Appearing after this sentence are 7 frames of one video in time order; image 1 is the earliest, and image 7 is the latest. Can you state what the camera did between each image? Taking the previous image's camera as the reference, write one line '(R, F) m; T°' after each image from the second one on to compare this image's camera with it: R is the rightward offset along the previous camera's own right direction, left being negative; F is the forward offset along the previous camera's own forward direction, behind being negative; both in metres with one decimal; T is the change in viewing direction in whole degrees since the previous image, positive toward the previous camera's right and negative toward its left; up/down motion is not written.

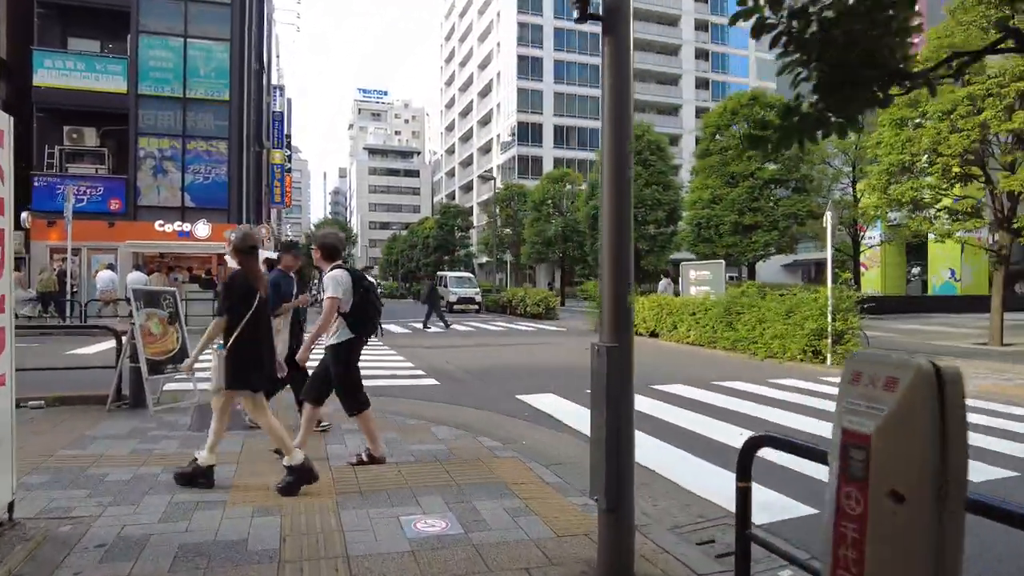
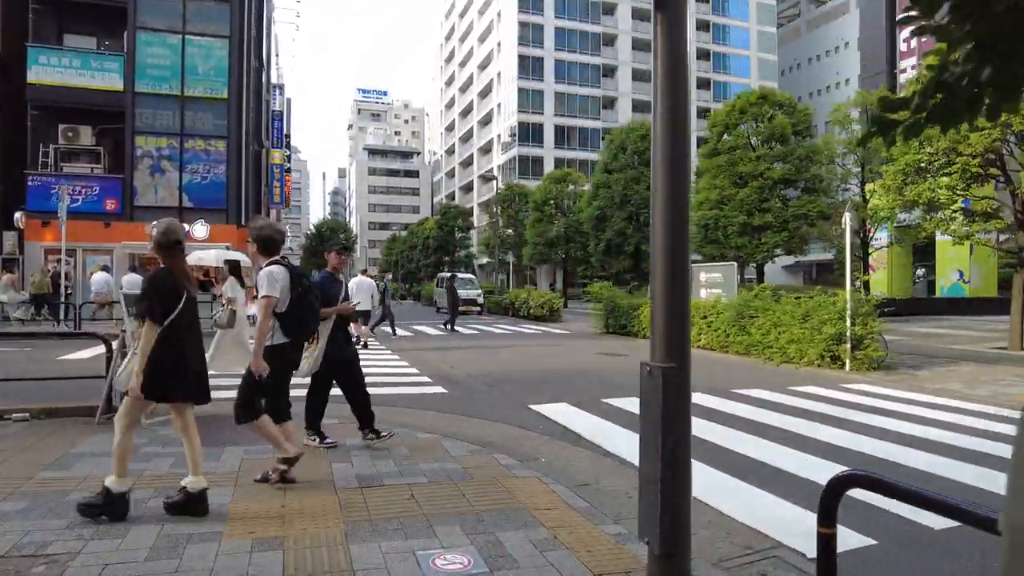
(-0.2, +0.4) m; 0°
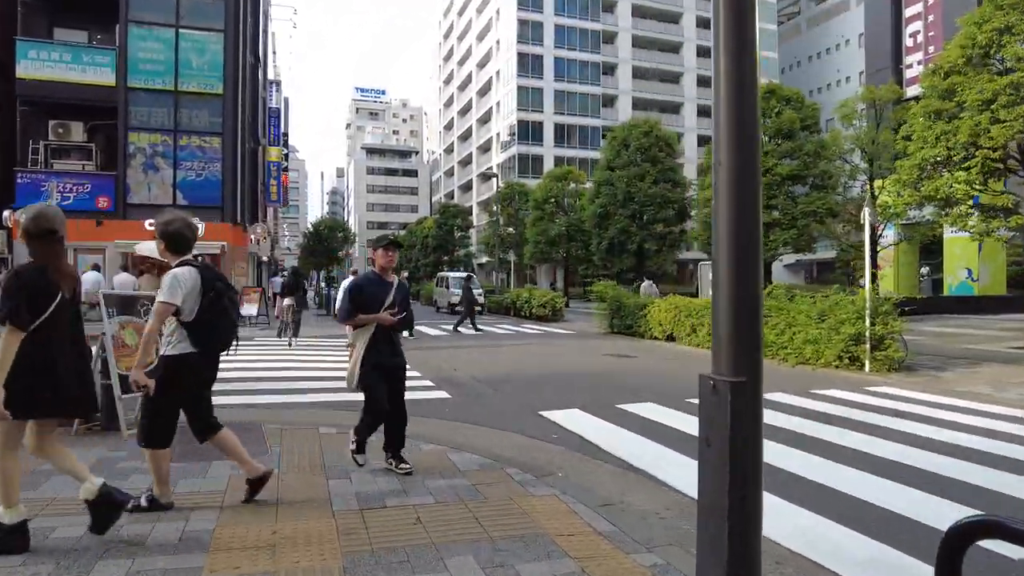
(-0.1, +0.5) m; 0°
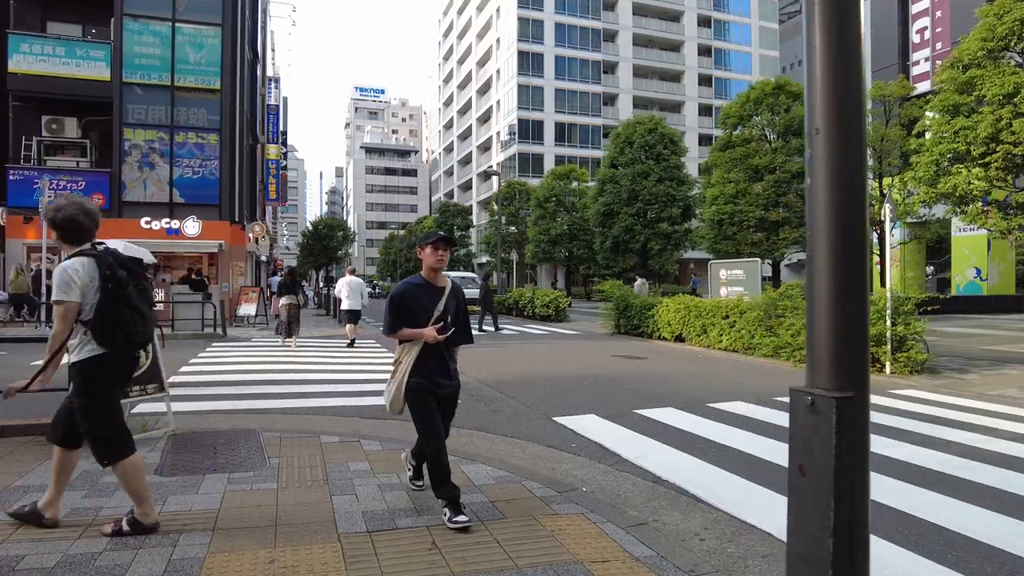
(-0.1, +0.4) m; 0°
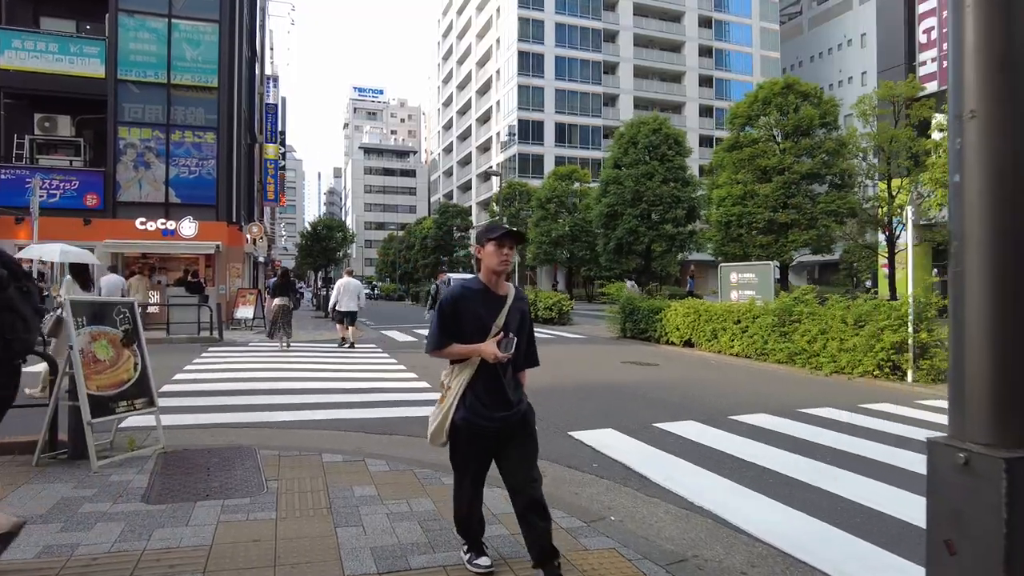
(-0.2, +0.4) m; 0°
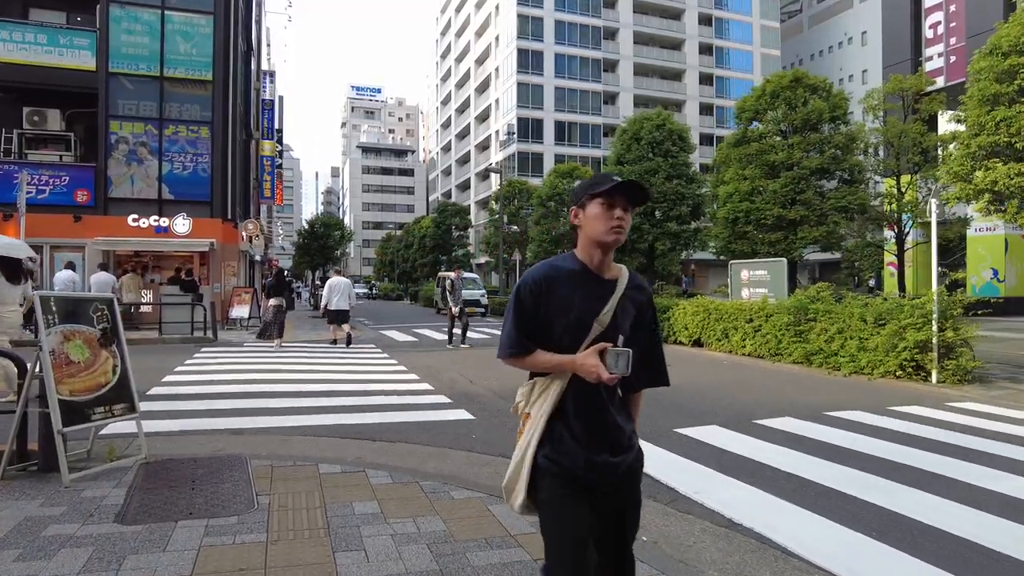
(-0.1, +0.5) m; 0°
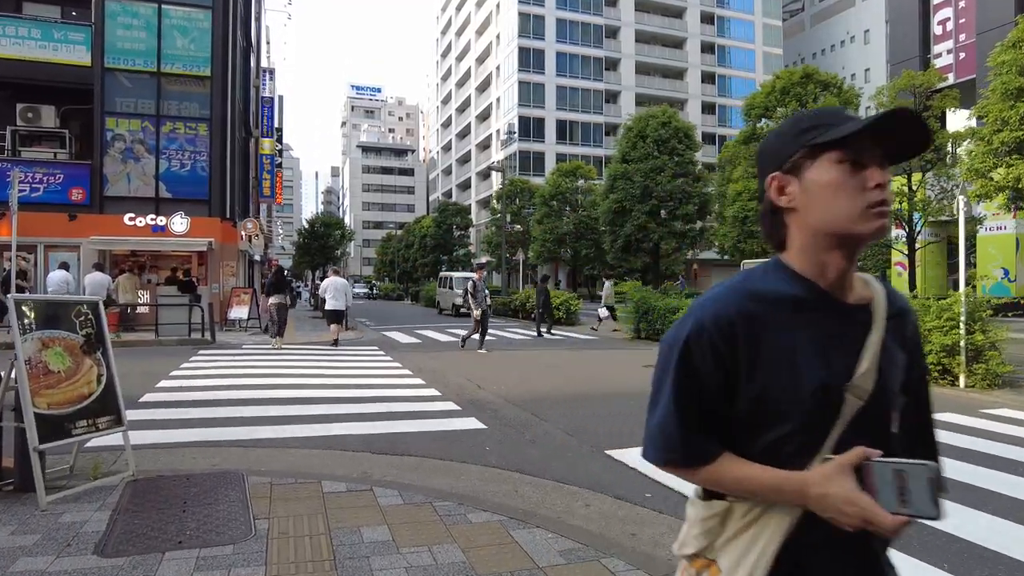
(-0.1, +0.4) m; 0°
